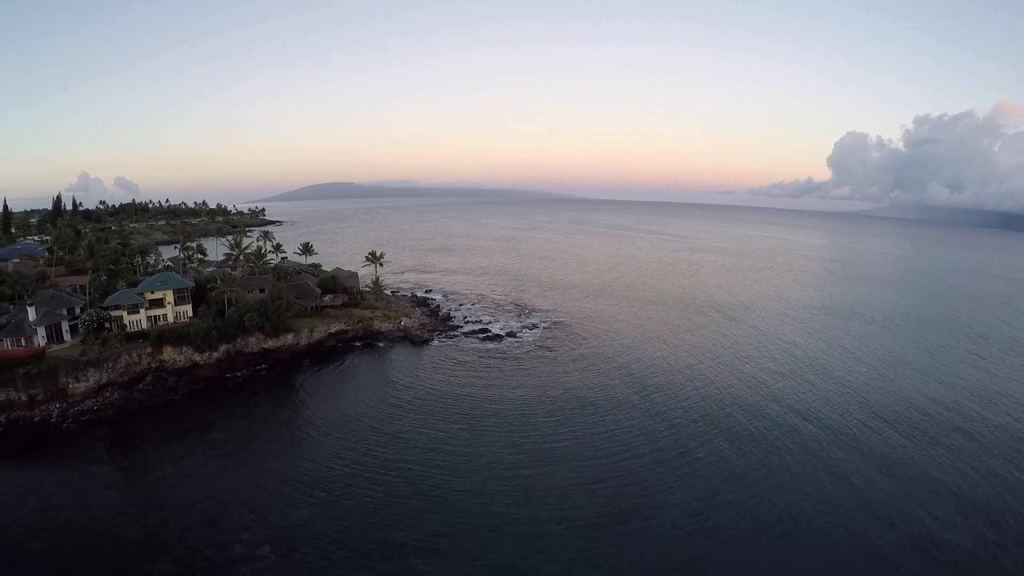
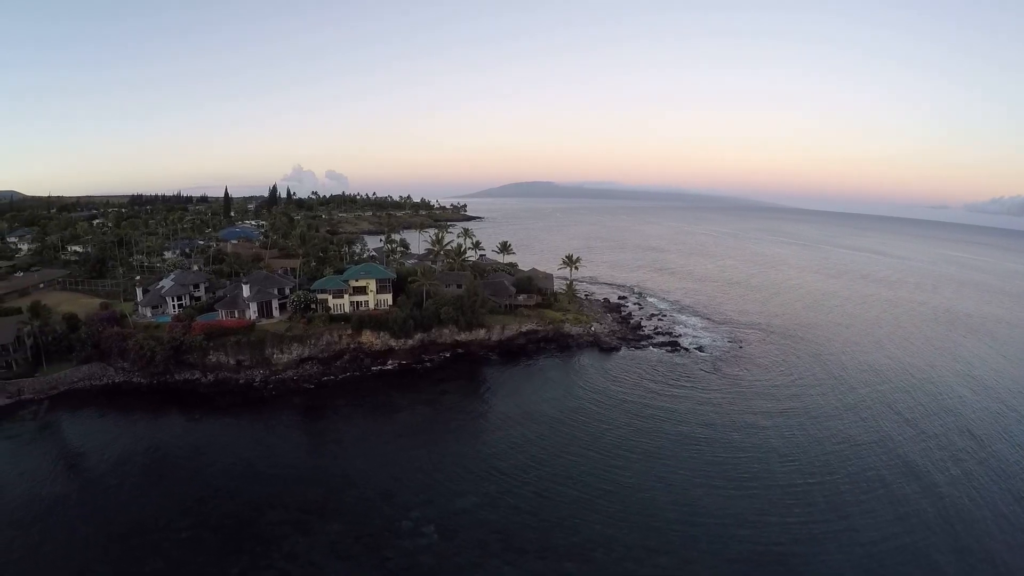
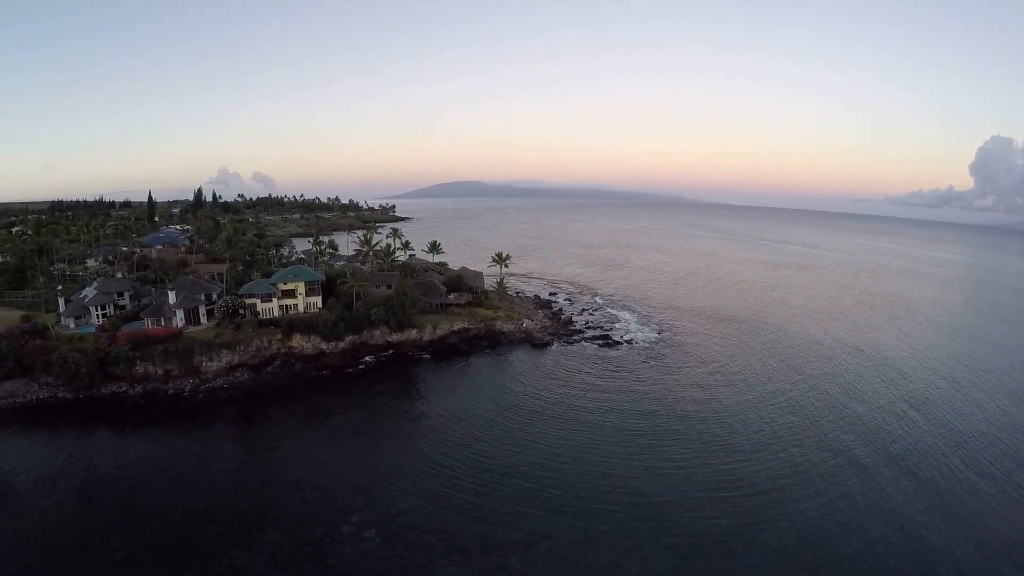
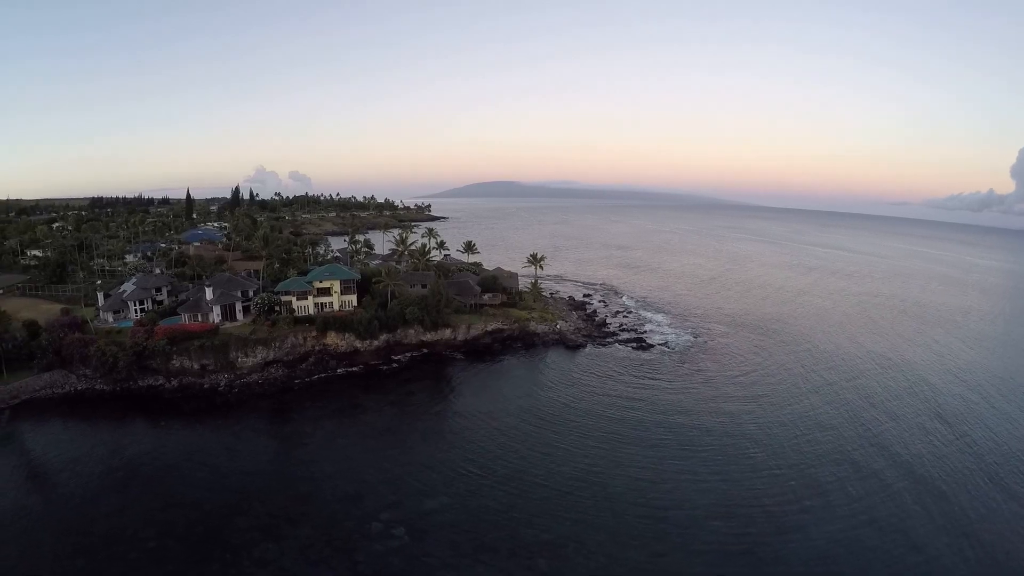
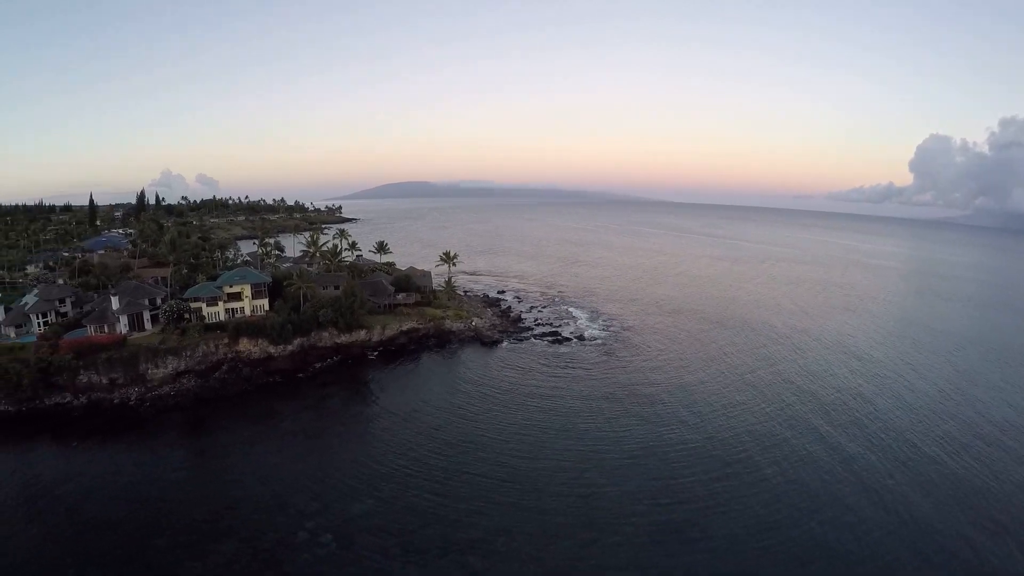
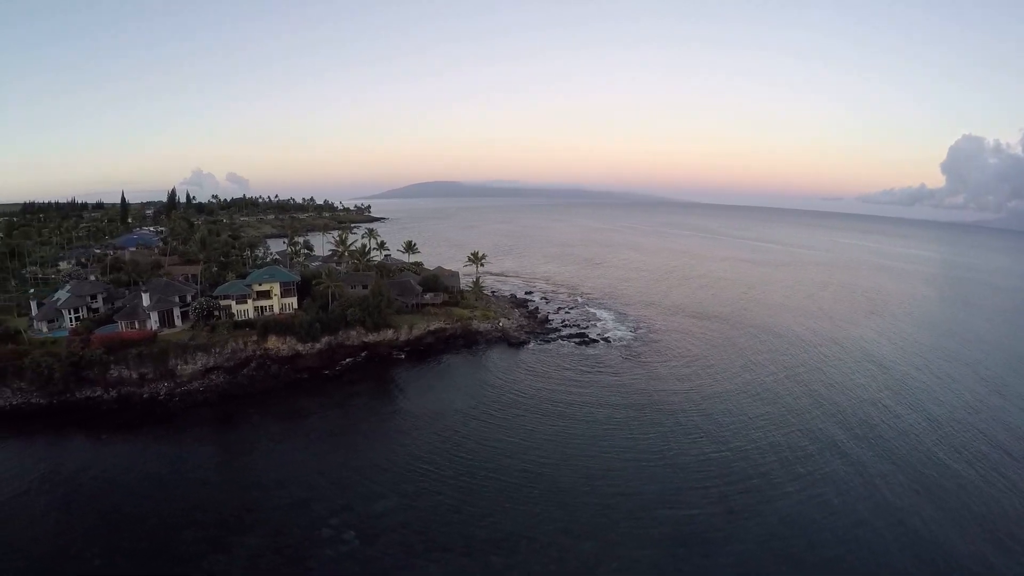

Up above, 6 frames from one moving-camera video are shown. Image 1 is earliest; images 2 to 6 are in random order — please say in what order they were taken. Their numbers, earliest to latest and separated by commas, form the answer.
5, 6, 3, 4, 2
